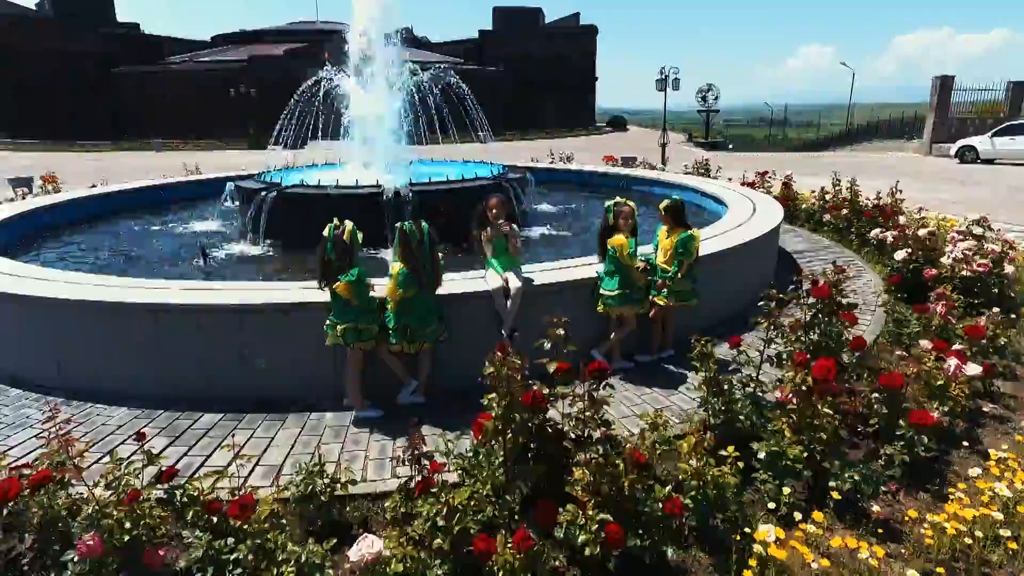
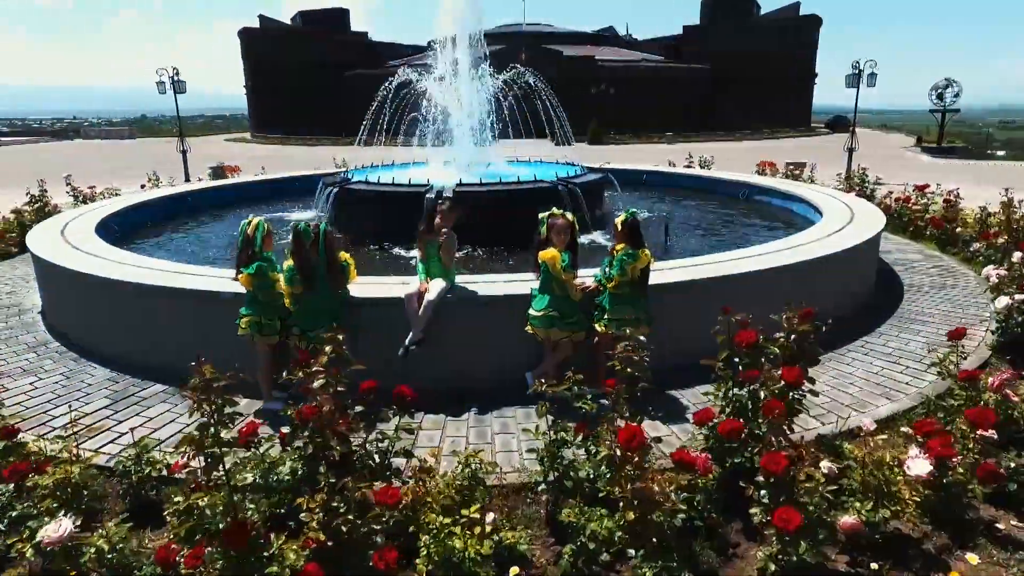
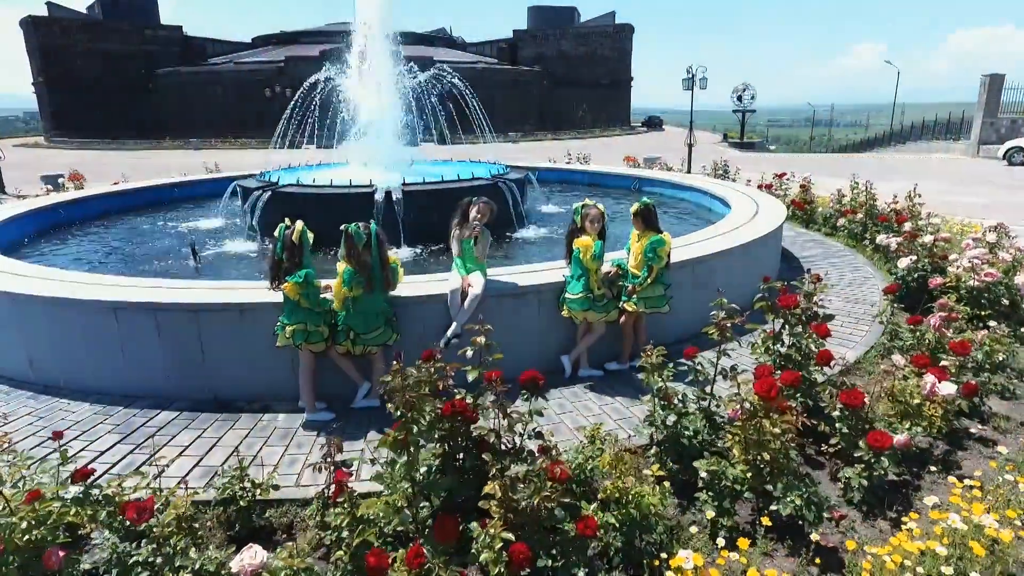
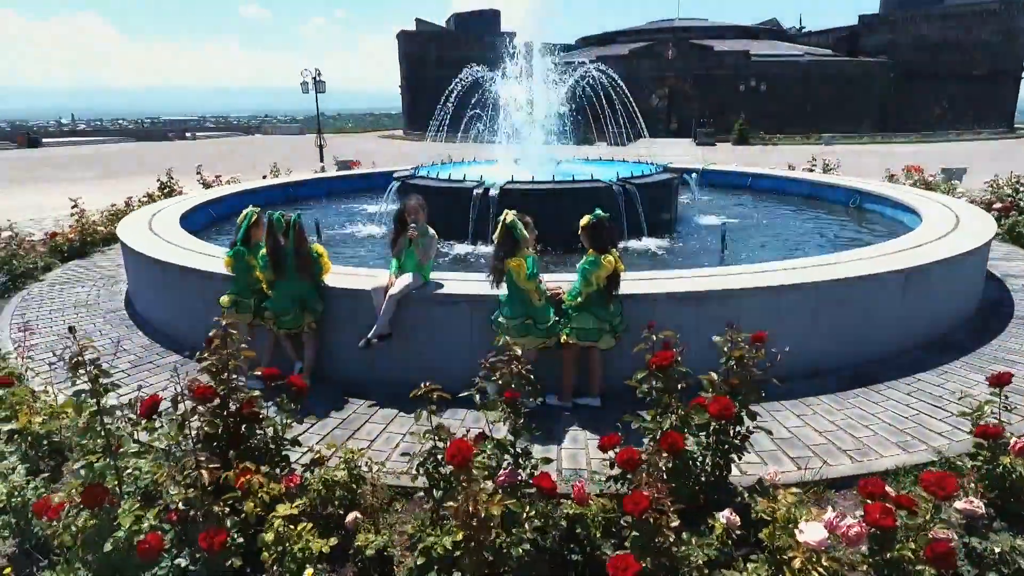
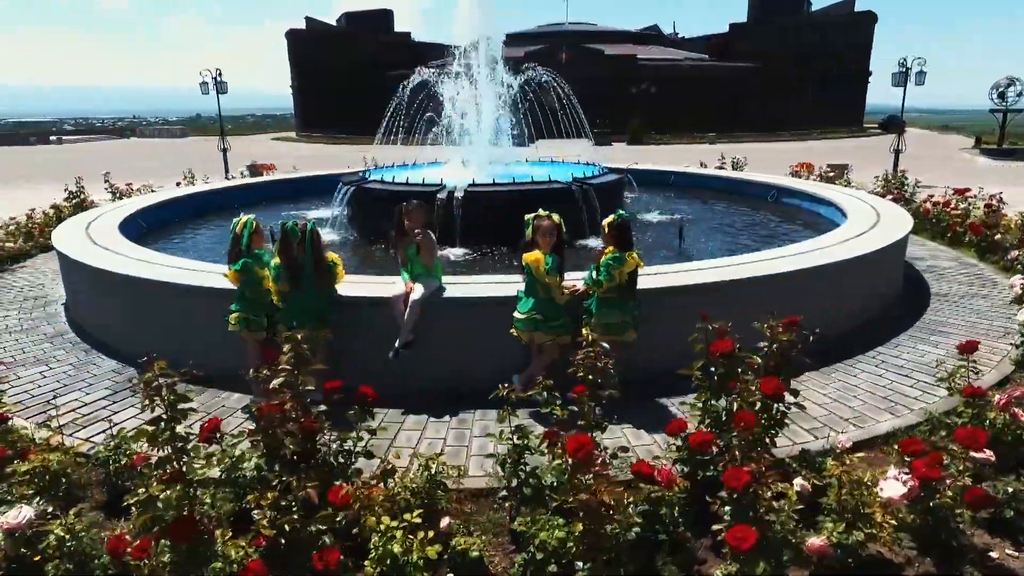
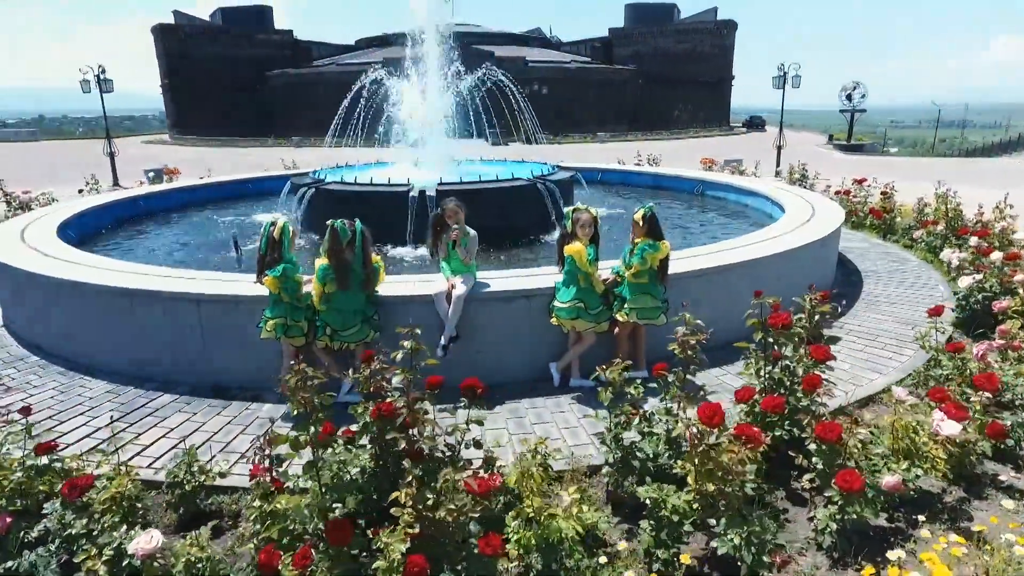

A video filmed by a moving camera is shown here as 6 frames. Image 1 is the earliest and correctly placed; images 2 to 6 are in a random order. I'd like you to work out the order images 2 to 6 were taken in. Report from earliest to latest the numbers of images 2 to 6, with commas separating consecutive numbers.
3, 6, 2, 5, 4
